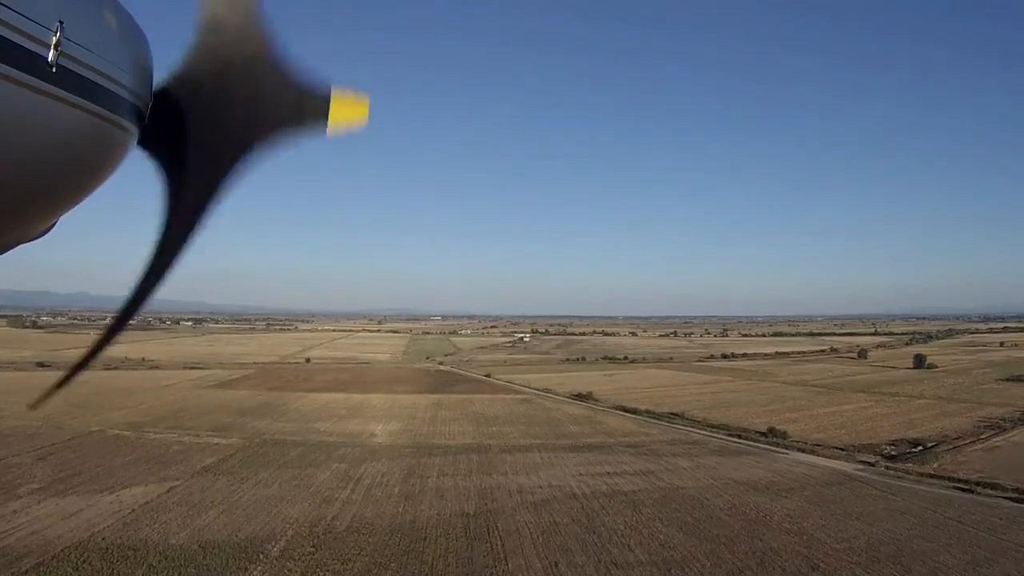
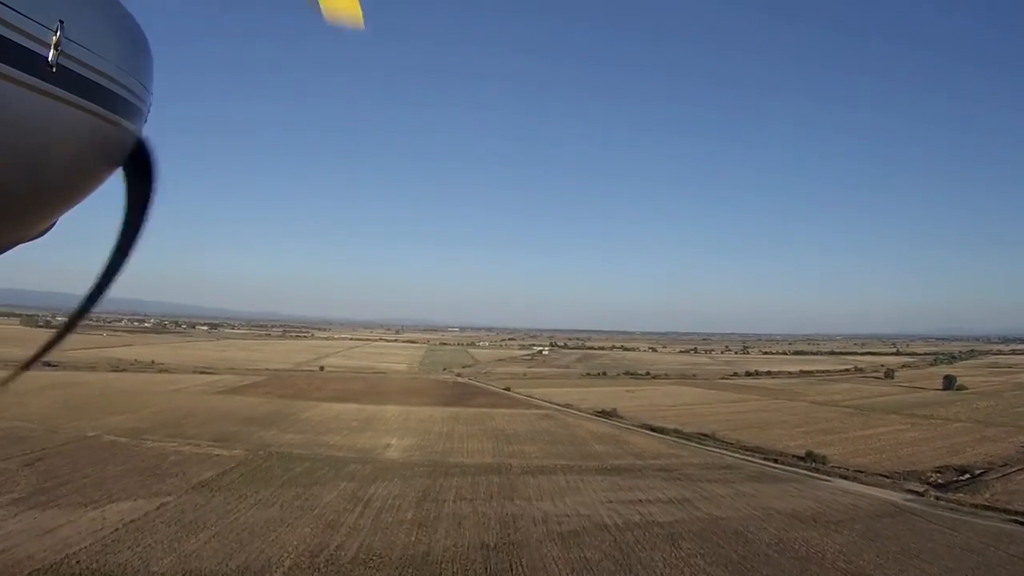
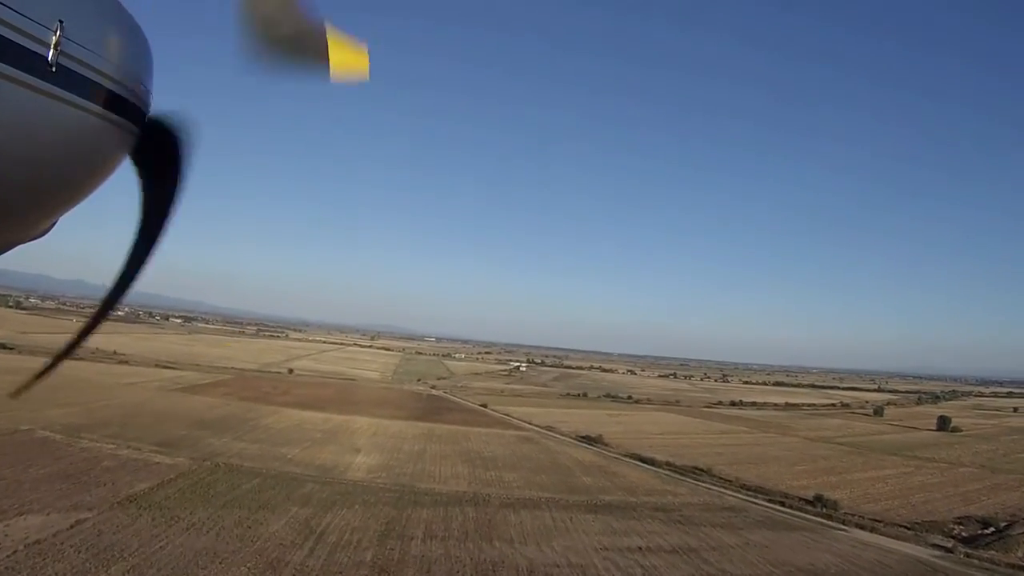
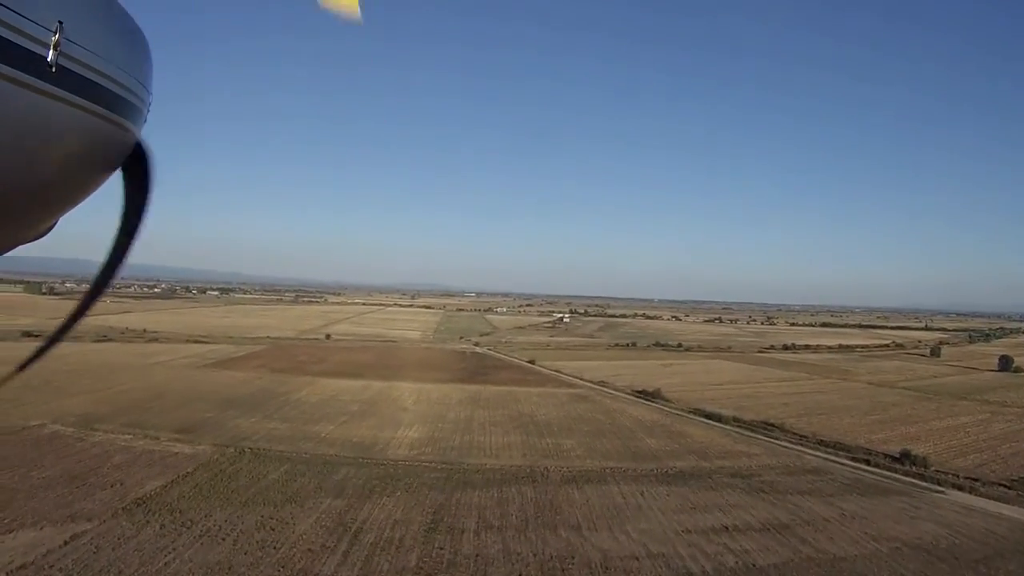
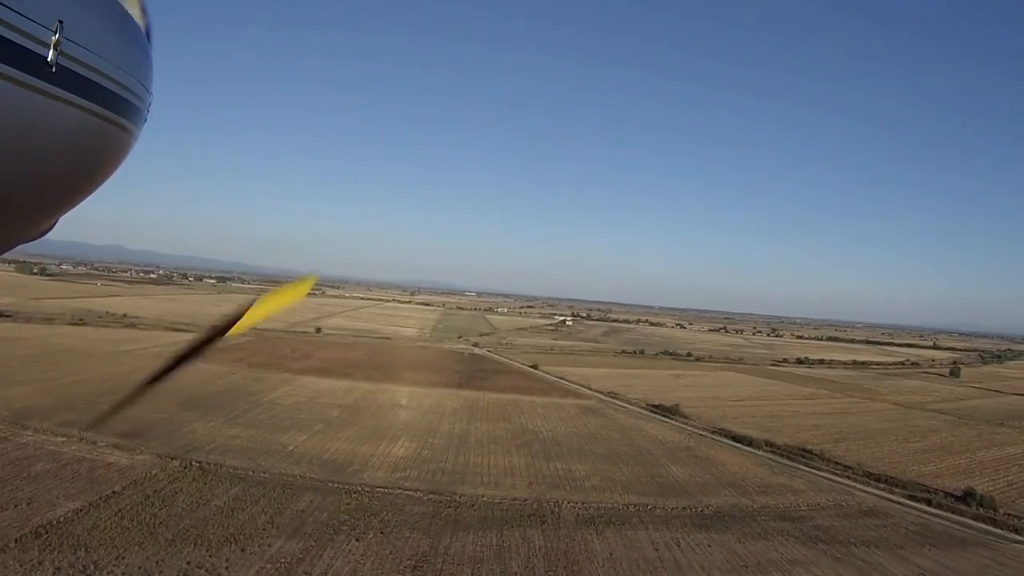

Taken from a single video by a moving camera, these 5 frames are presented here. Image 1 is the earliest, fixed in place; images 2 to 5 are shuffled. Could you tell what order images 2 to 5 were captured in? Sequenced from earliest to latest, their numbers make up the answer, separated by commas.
2, 3, 4, 5
